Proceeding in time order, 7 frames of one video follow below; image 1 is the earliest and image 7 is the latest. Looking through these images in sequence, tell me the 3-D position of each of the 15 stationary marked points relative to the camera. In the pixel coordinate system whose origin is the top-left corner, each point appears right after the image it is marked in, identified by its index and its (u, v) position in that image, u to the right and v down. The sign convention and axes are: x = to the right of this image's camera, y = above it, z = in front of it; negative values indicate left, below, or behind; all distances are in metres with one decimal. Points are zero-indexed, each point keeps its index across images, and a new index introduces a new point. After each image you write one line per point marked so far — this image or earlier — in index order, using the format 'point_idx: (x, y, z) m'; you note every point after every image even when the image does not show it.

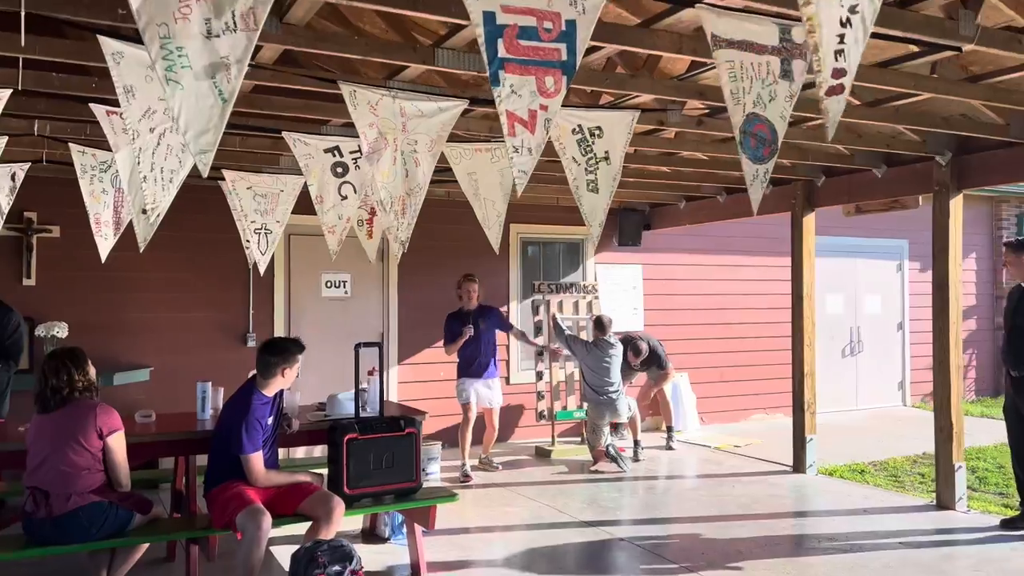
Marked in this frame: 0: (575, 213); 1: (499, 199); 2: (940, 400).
0: (+0.6, +0.7, +8.4) m
1: (-0.1, +0.5, +4.6) m
2: (+2.8, -0.7, +5.5) m
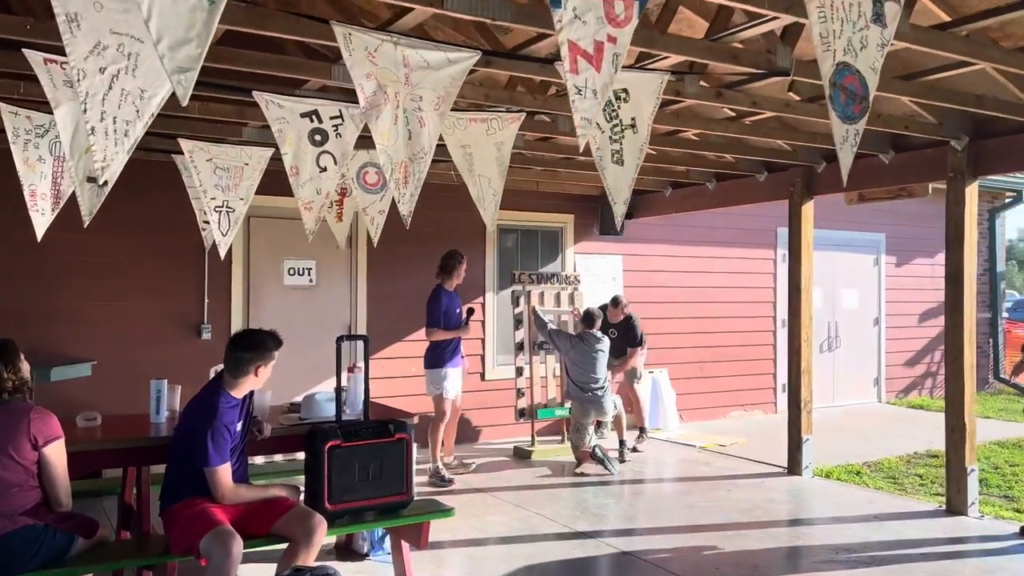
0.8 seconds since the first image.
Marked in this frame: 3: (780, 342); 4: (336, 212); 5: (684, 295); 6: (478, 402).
0: (+0.4, +0.8, +7.9) m
1: (-0.1, +0.6, +4.2) m
2: (+2.7, -0.7, +5.2) m
3: (+3.1, -0.6, +9.5) m
4: (-1.2, +0.5, +5.8) m
5: (+1.8, -0.1, +8.8) m
6: (-0.3, -1.0, +7.4) m
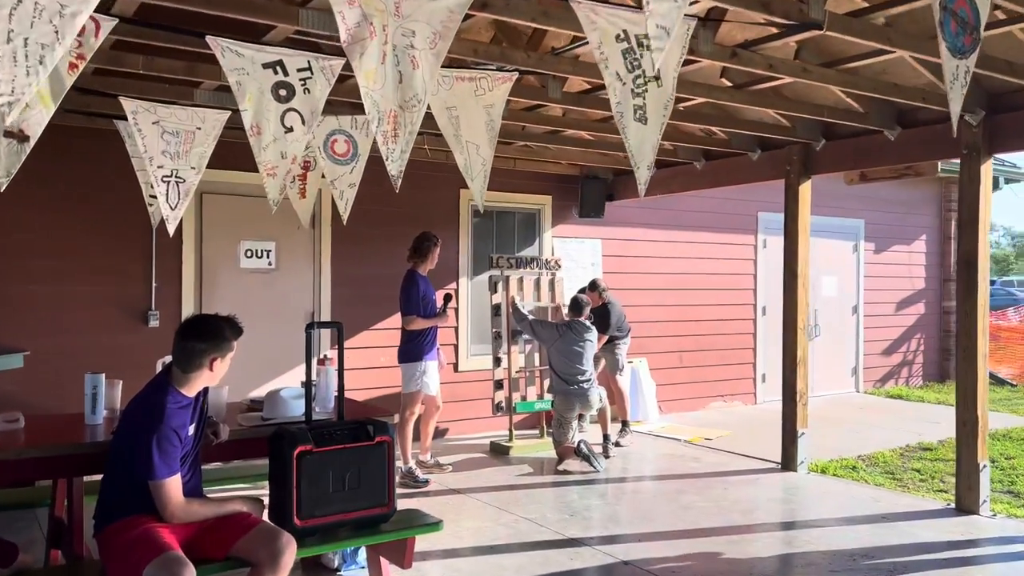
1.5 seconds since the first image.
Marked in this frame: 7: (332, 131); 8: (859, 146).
0: (+0.2, +1.0, +7.5) m
1: (-0.1, +0.6, +3.7) m
2: (+2.6, -0.6, +4.9) m
3: (+2.7, -0.5, +9.2) m
4: (-1.3, +0.6, +5.3) m
5: (+1.5, +0.1, +8.4) m
6: (-0.5, -0.9, +7.0) m
7: (-1.0, +0.8, +4.5) m
8: (+2.3, +0.9, +5.6) m
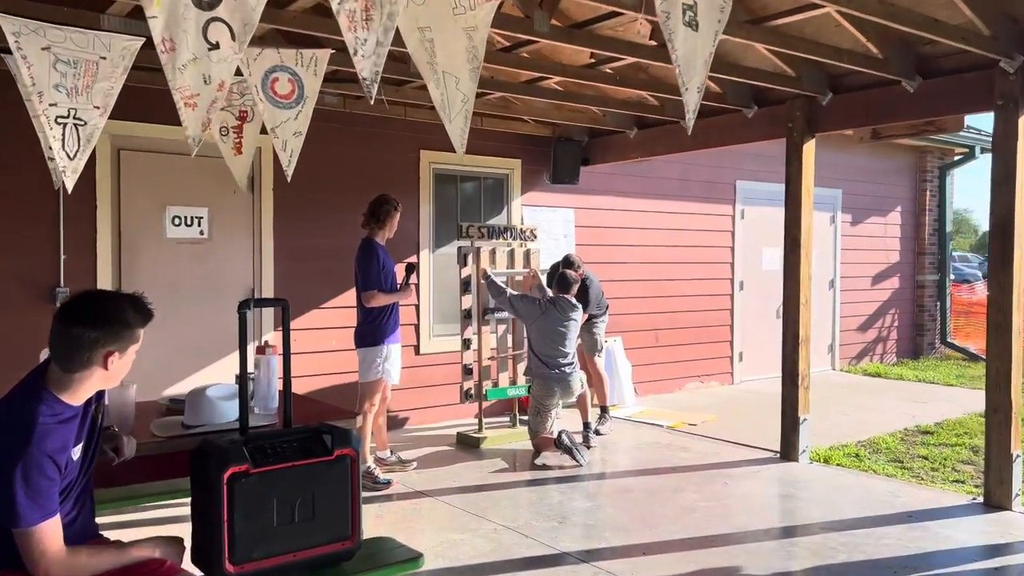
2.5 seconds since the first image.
0: (-0.1, +1.2, +6.7) m
1: (-0.2, +0.8, +3.0) m
2: (+2.5, -0.4, +4.4) m
3: (+2.3, -0.2, +8.7) m
4: (-1.5, +0.8, +4.5) m
5: (+1.2, +0.3, +7.8) m
6: (-0.8, -0.7, +6.3) m
7: (-1.1, +1.0, +3.7) m
8: (+2.1, +1.1, +5.0) m
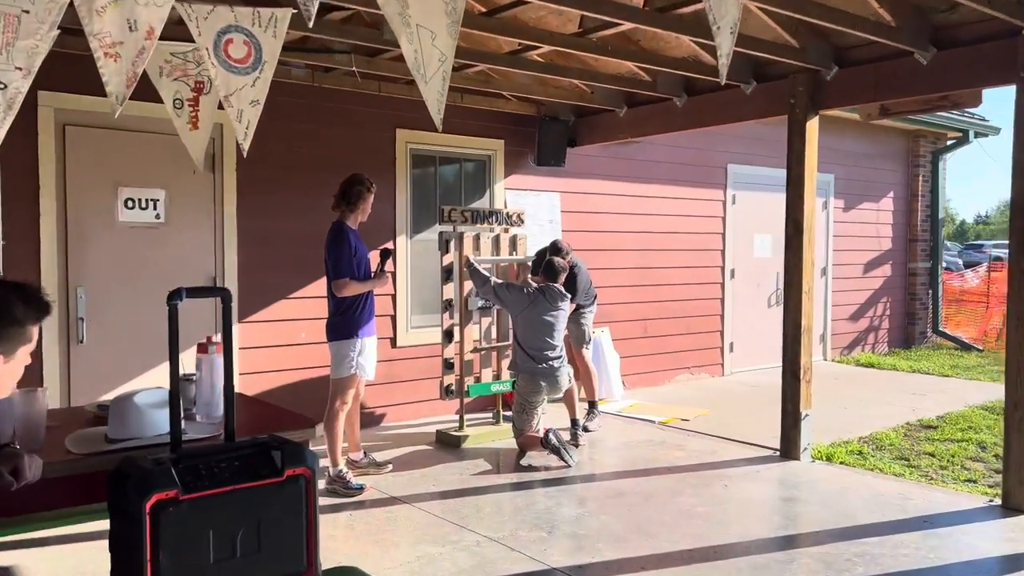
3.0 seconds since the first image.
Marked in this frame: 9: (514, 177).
0: (-0.3, +1.3, +6.3) m
1: (-0.2, +0.8, +2.6) m
2: (+2.4, -0.4, +4.1) m
3: (+2.2, -0.1, +8.3) m
4: (-1.6, +0.8, +4.1) m
5: (+1.0, +0.4, +7.4) m
6: (-0.9, -0.6, +5.9) m
7: (-1.1, +1.0, +3.3) m
8: (+2.0, +1.2, +4.7) m
9: (0.0, +0.9, +6.6) m
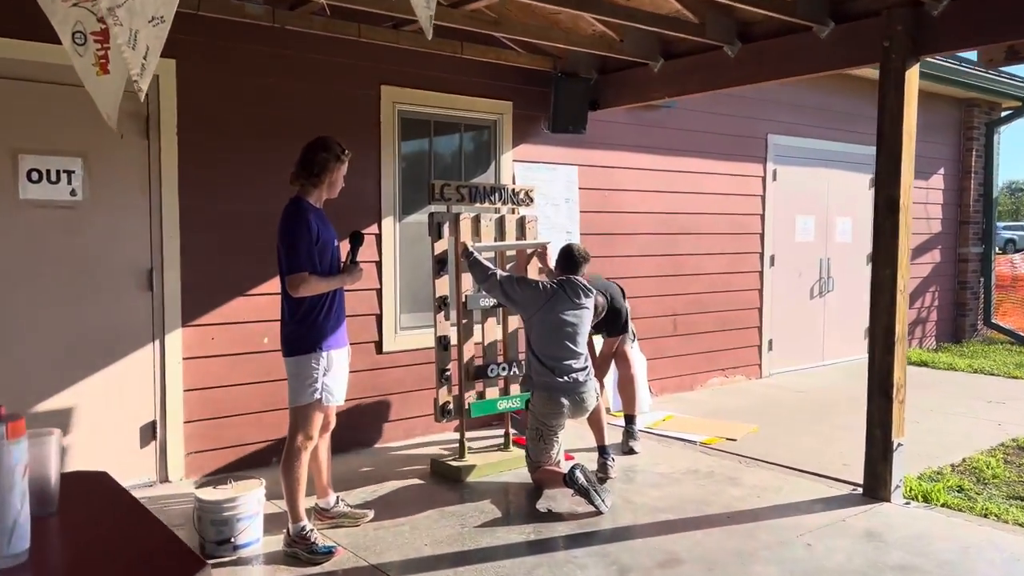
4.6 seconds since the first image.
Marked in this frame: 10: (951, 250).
0: (-0.2, +1.3, +5.2) m
1: (-0.1, +0.8, +1.5) m
2: (+2.5, -0.4, +3.0) m
3: (+2.2, 0.0, +7.3) m
4: (-1.5, +0.8, +3.0) m
5: (+1.1, +0.5, +6.3) m
6: (-0.8, -0.6, +4.8) m
7: (-1.1, +1.0, +2.2) m
8: (+2.1, +1.2, +3.6) m
9: (+0.1, +0.9, +5.5) m
10: (+4.9, +0.4, +9.4) m
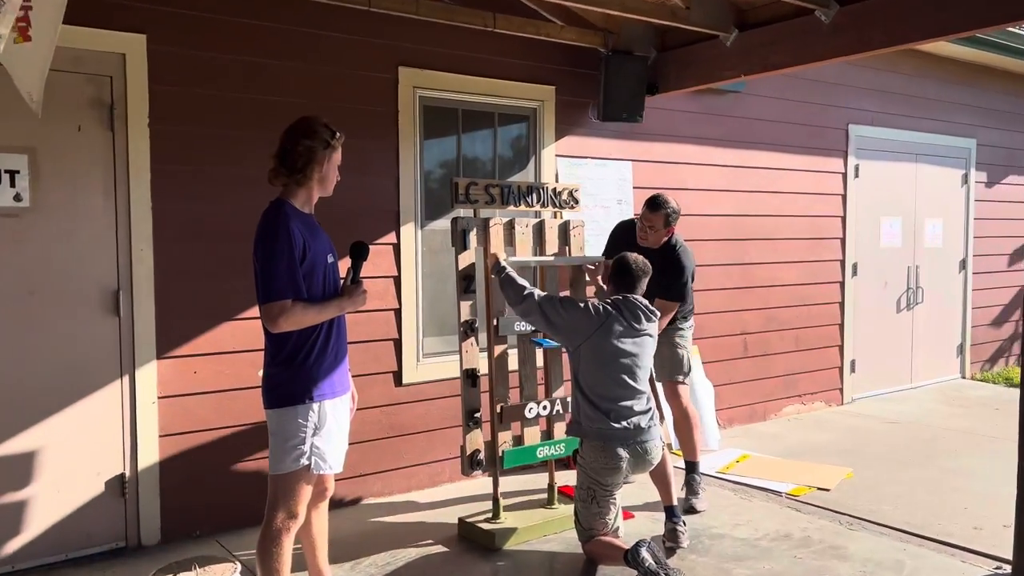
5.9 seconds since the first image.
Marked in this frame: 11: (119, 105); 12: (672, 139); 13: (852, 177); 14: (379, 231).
0: (0.0, +1.2, +4.4) m
1: (-0.1, +0.7, +0.7) m
2: (+2.6, -0.5, +2.0) m
3: (+2.6, -0.1, +6.3) m
4: (-1.4, +0.7, +2.2) m
5: (+1.4, +0.4, +5.5) m
6: (-0.6, -0.7, +4.0) m
7: (-1.0, +0.9, +1.4) m
8: (+2.2, +1.1, +2.6) m
9: (+0.3, +0.8, +4.6) m
10: (+5.4, +0.3, +8.3) m
11: (-1.6, +0.7, +3.3) m
12: (+1.0, +0.9, +5.1) m
13: (+2.5, +0.8, +6.2) m
14: (-0.6, +0.3, +4.0) m
